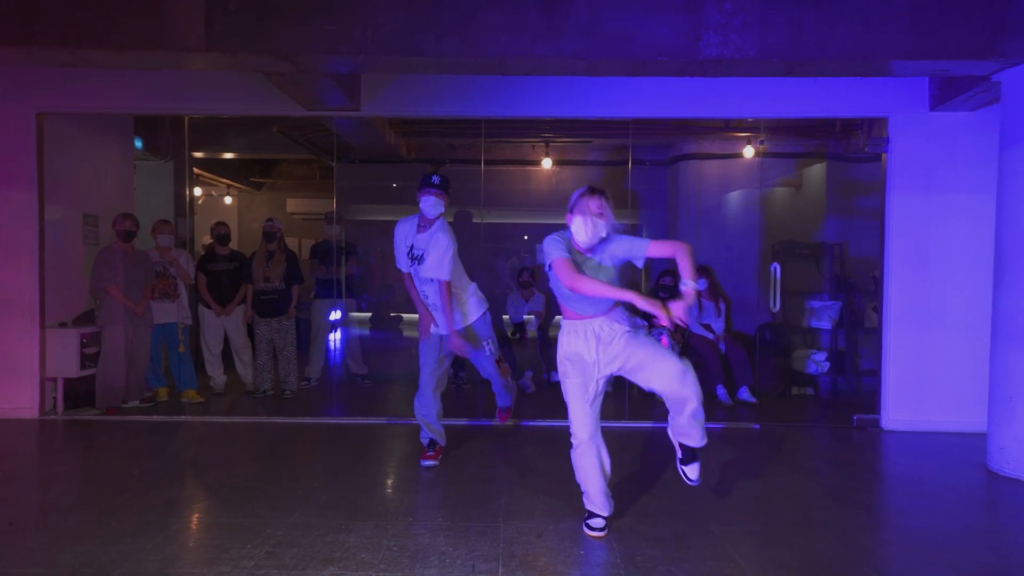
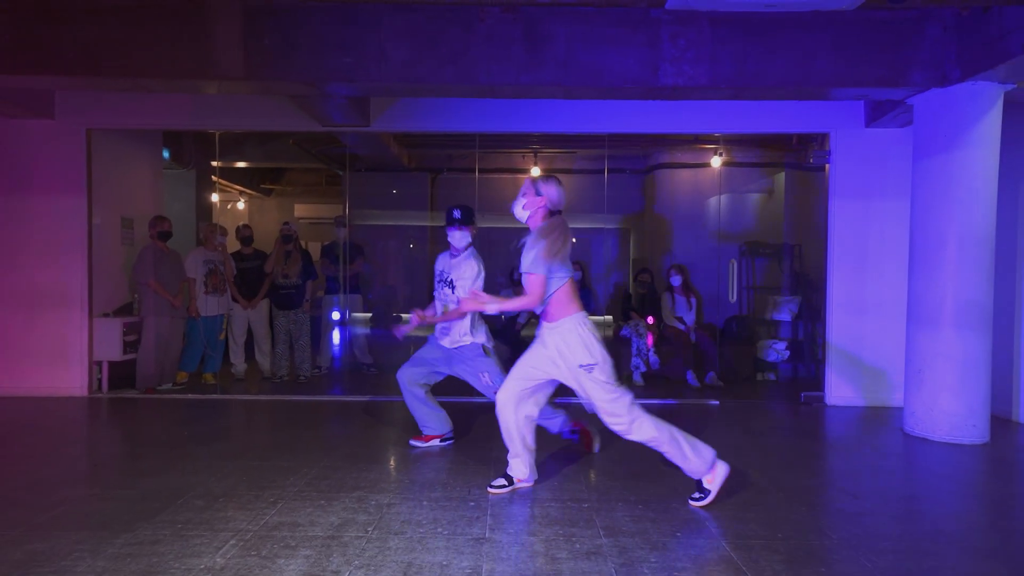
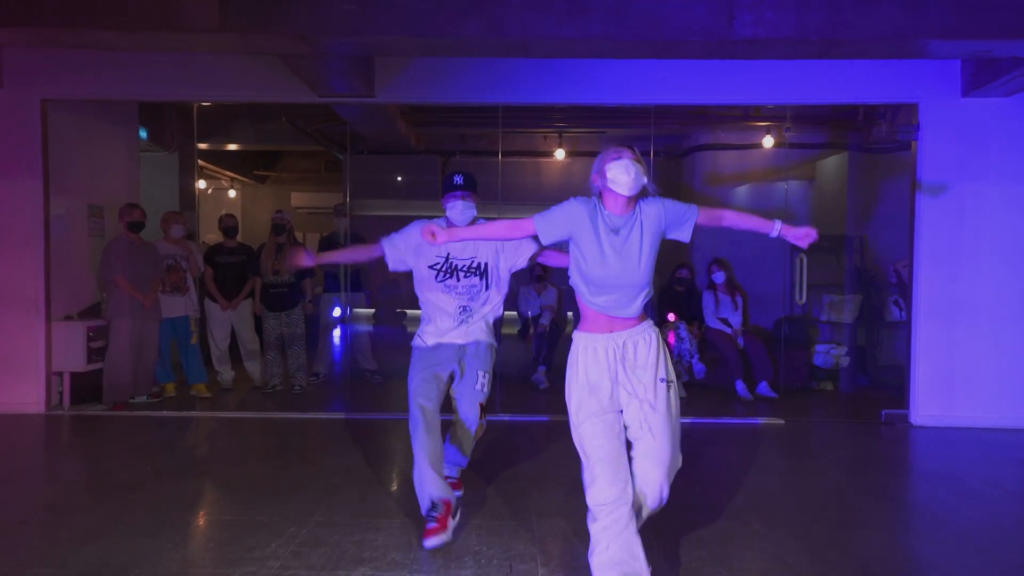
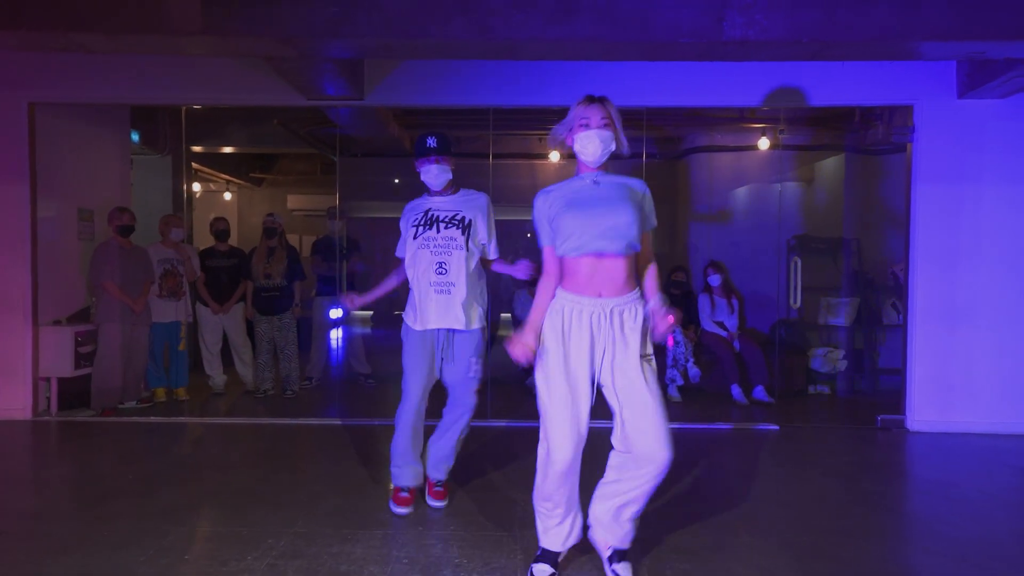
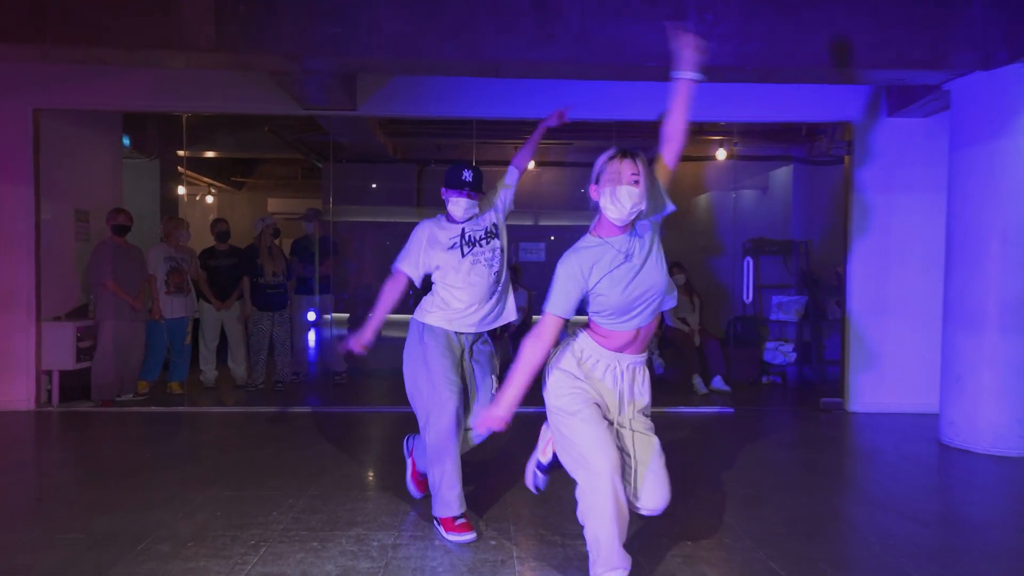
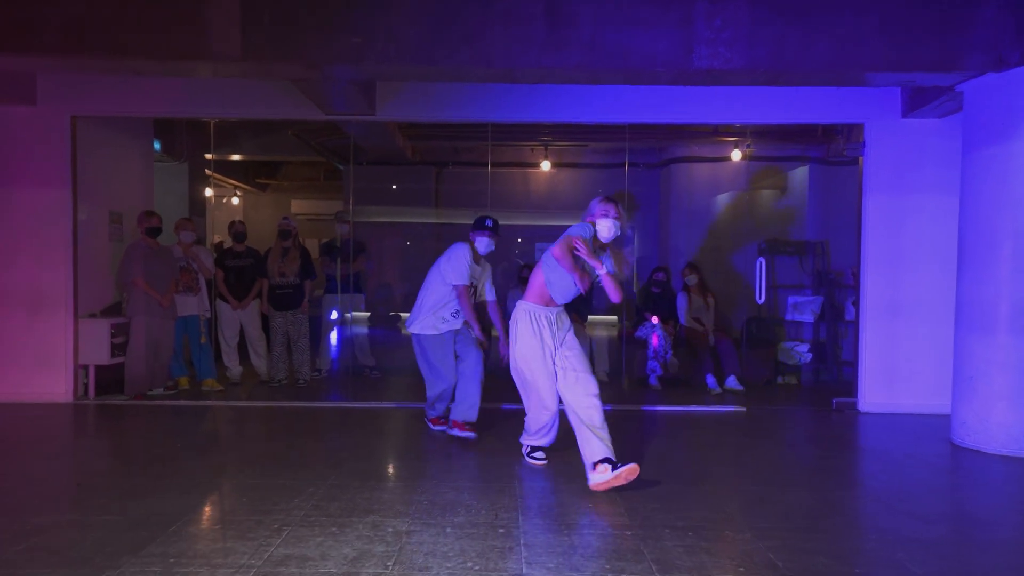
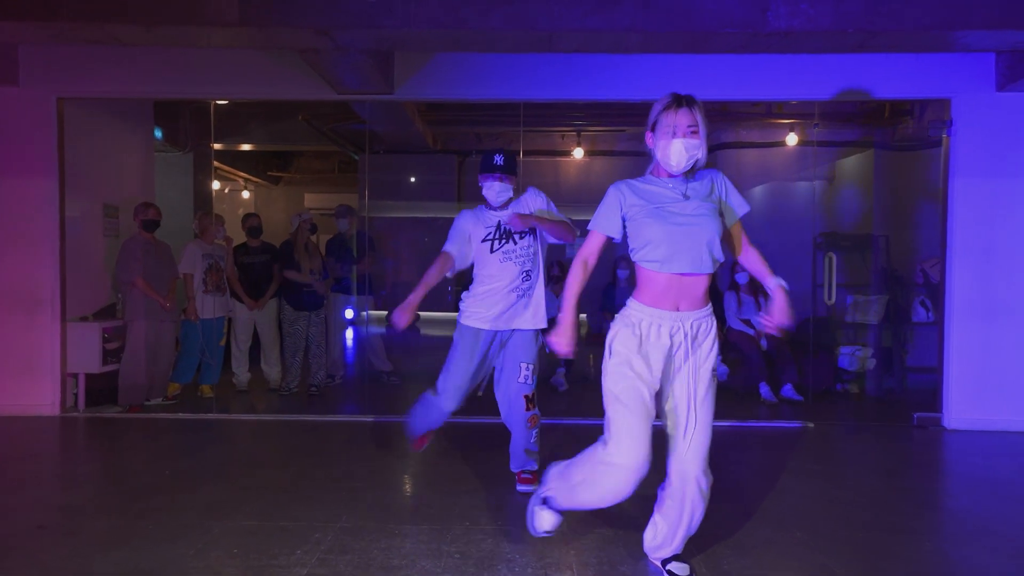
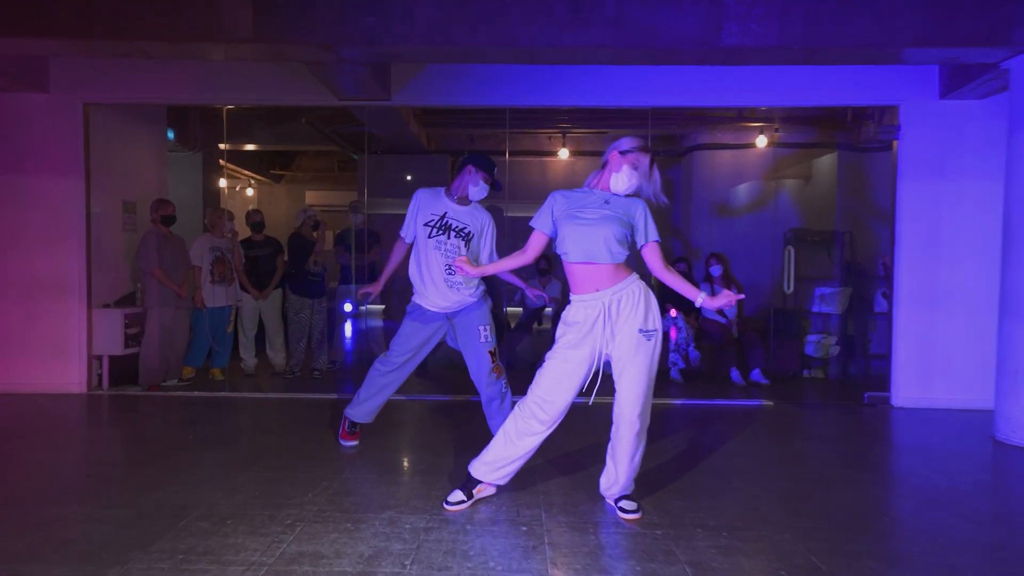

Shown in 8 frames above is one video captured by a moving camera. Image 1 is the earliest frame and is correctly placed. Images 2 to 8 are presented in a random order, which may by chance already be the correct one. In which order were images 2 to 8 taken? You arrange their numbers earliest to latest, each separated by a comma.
6, 3, 4, 2, 8, 7, 5
